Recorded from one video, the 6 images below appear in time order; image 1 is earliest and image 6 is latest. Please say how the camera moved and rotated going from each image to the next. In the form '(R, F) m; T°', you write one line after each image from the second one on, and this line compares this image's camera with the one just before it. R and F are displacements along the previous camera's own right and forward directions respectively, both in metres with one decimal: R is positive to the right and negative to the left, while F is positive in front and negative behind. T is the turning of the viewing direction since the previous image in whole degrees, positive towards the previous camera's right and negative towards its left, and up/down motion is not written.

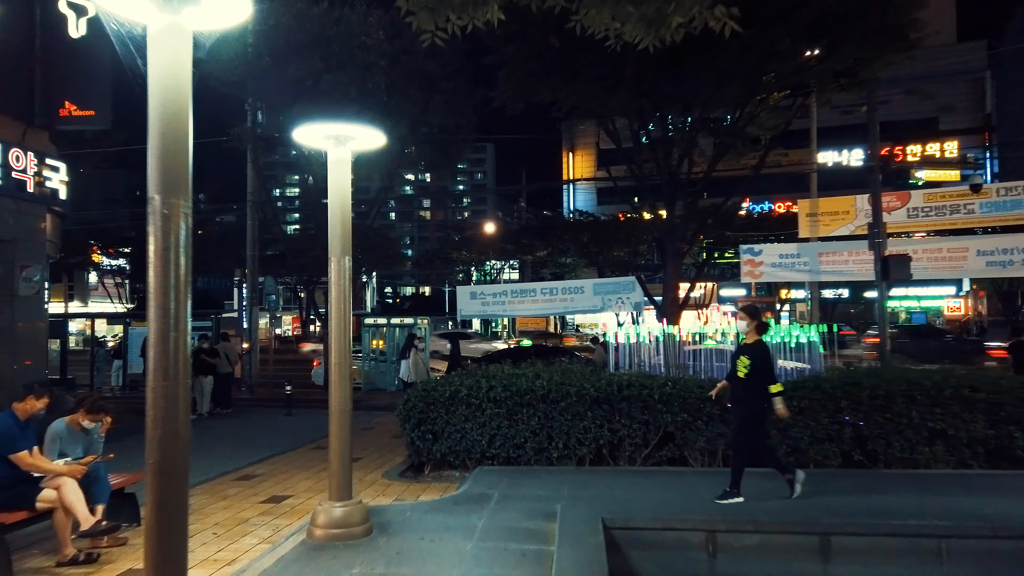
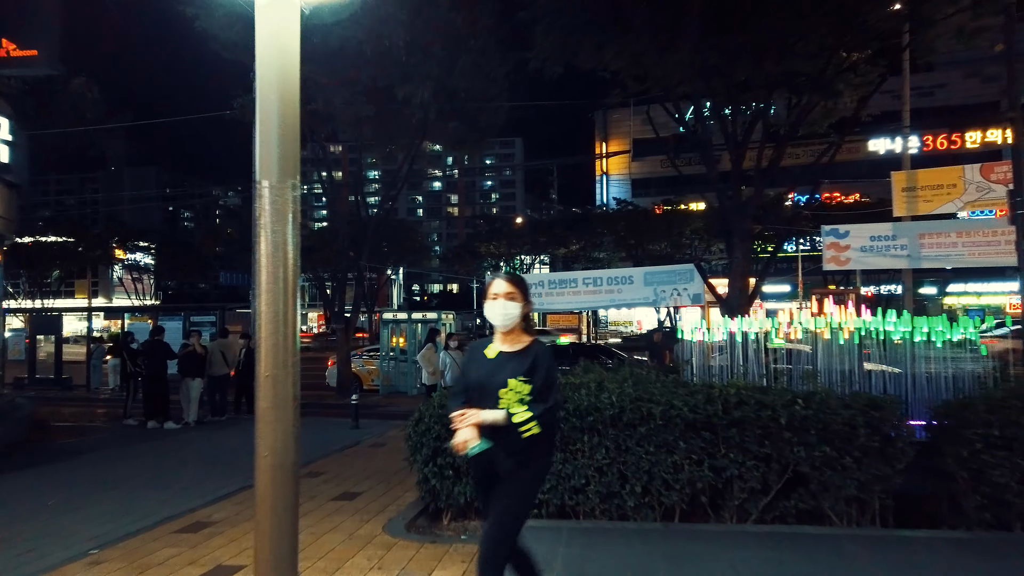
(-0.2, +2.4) m; -2°
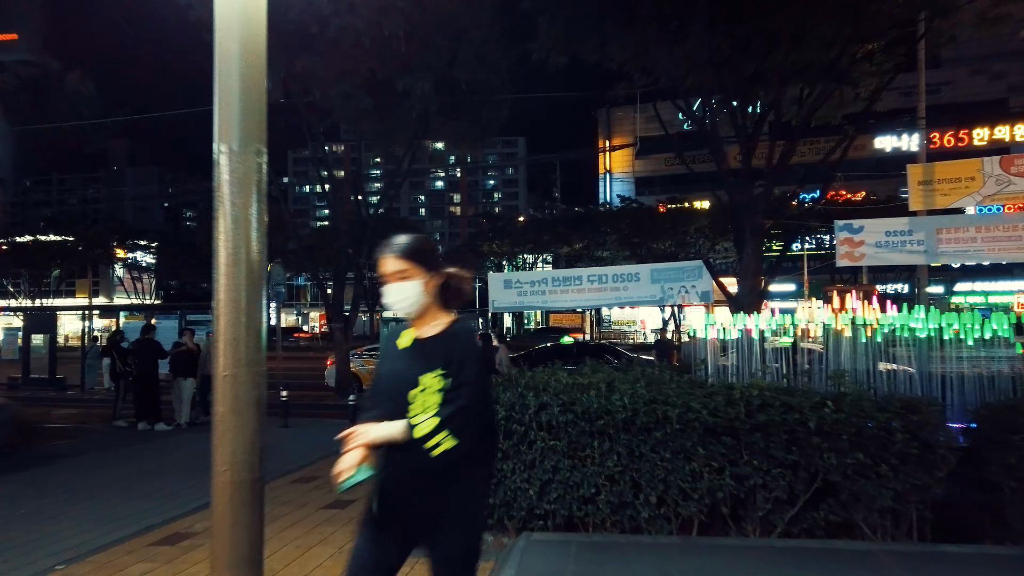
(0.0, +0.4) m; 0°
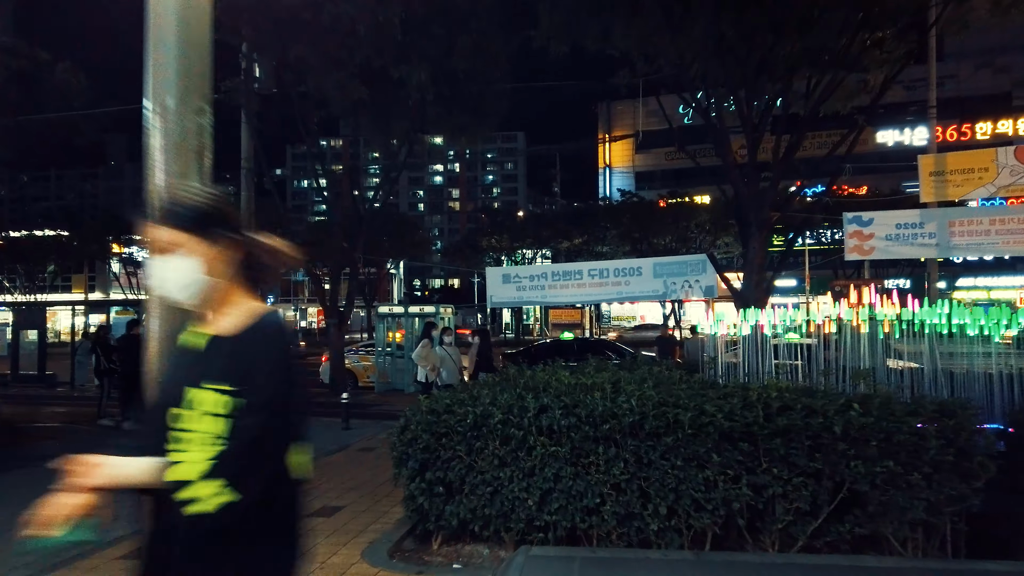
(0.0, +0.4) m; 0°
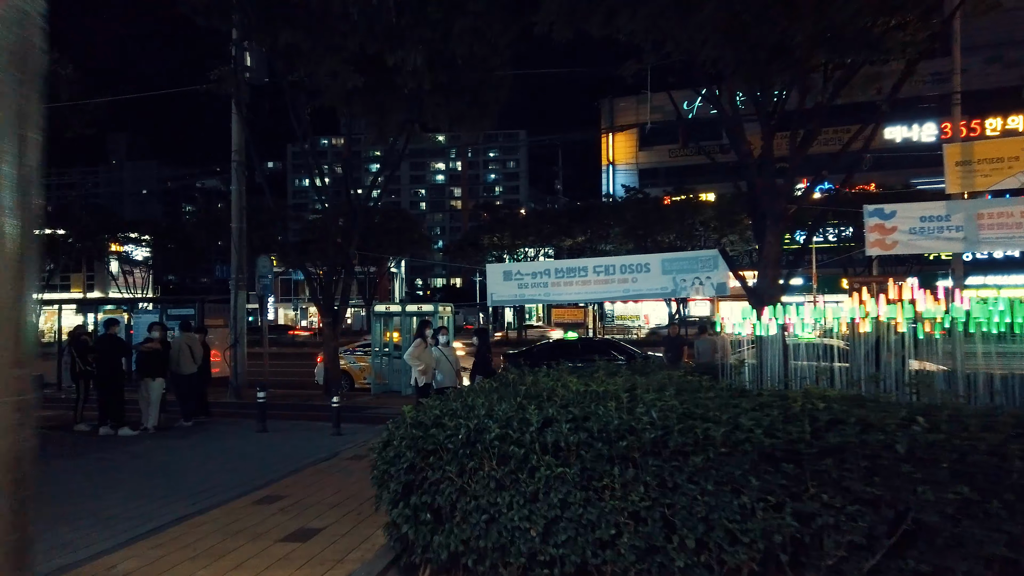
(0.0, +0.7) m; 0°
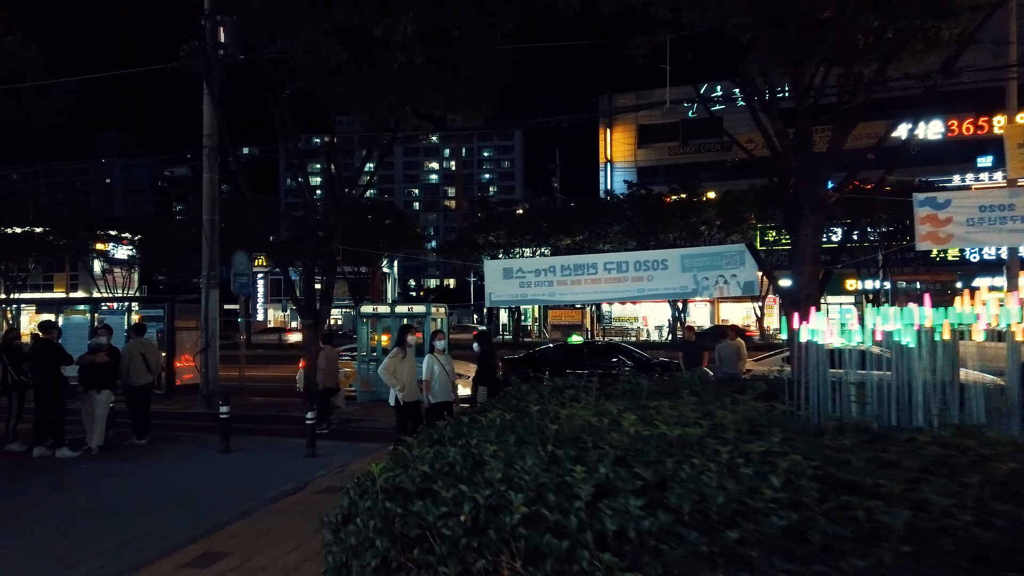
(-0.1, +1.5) m; 0°
